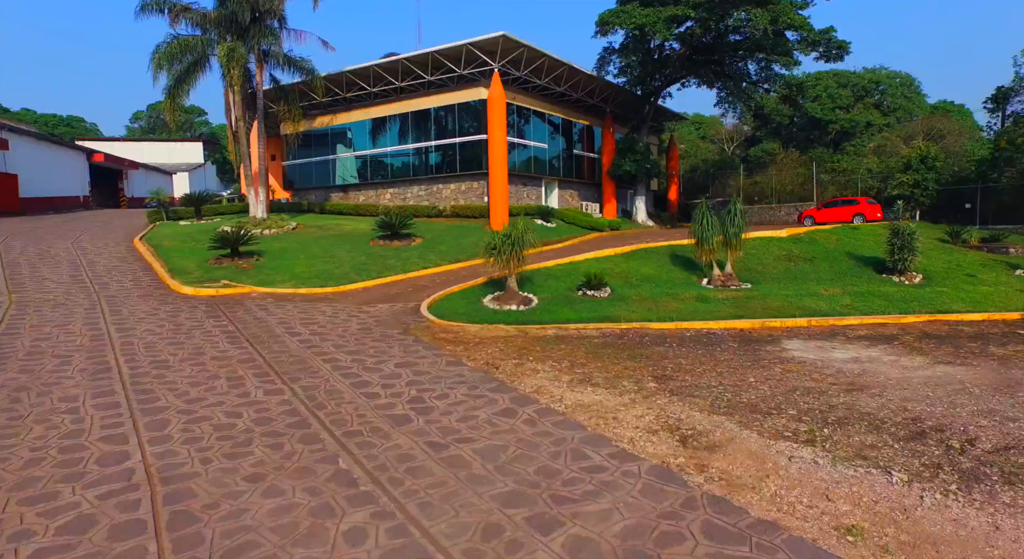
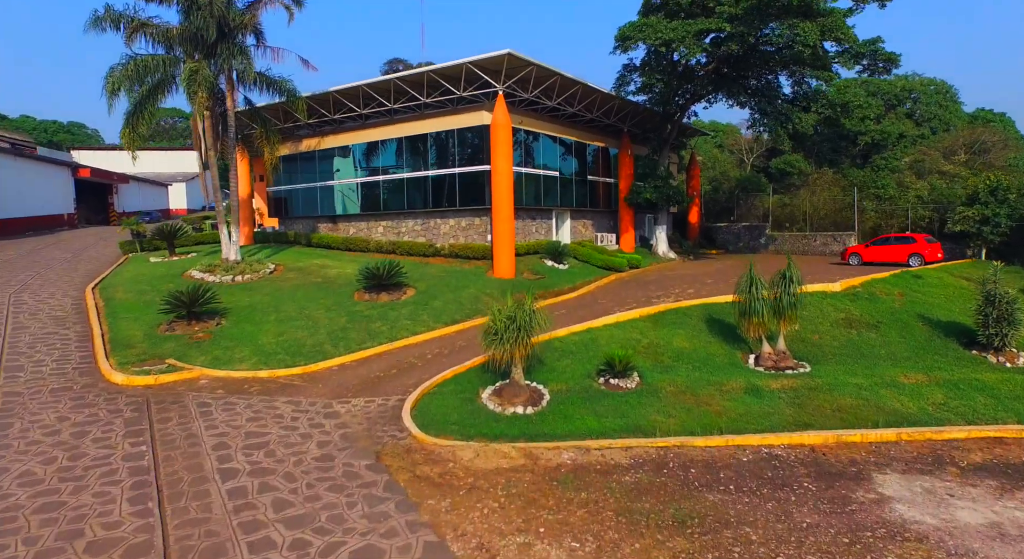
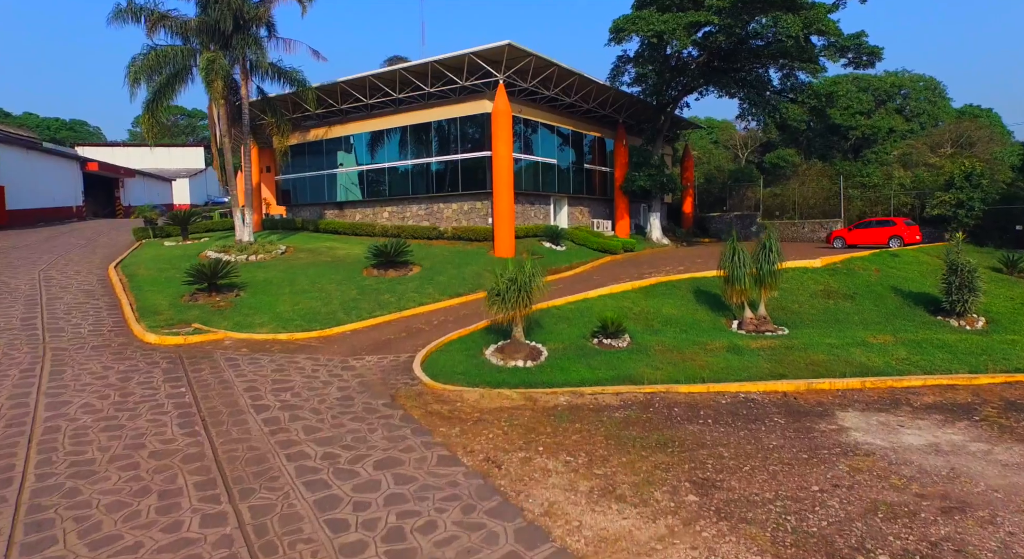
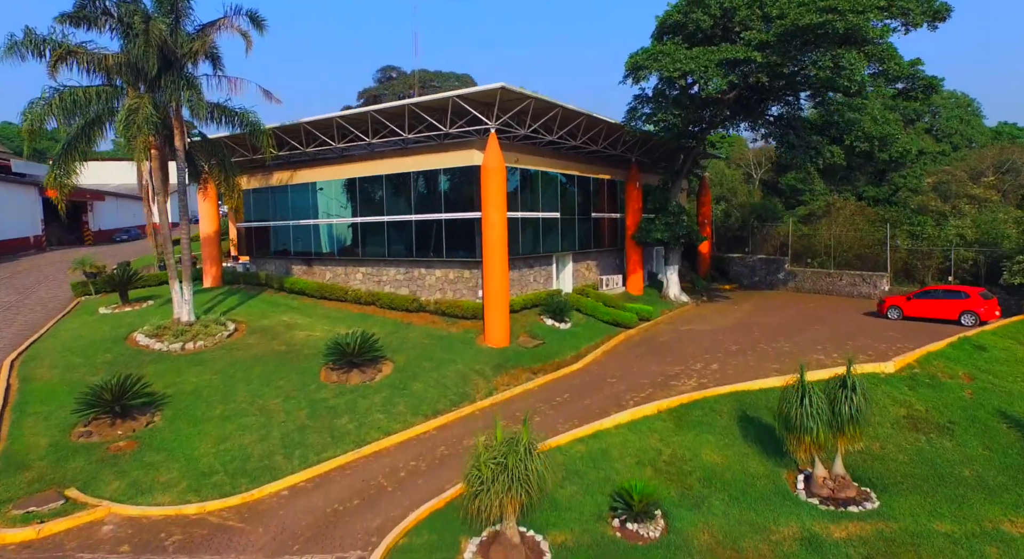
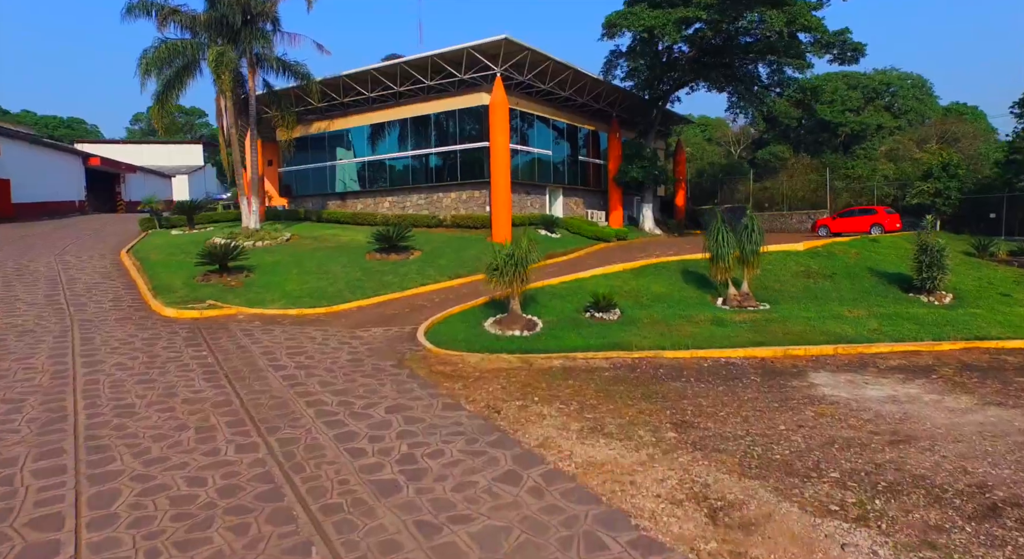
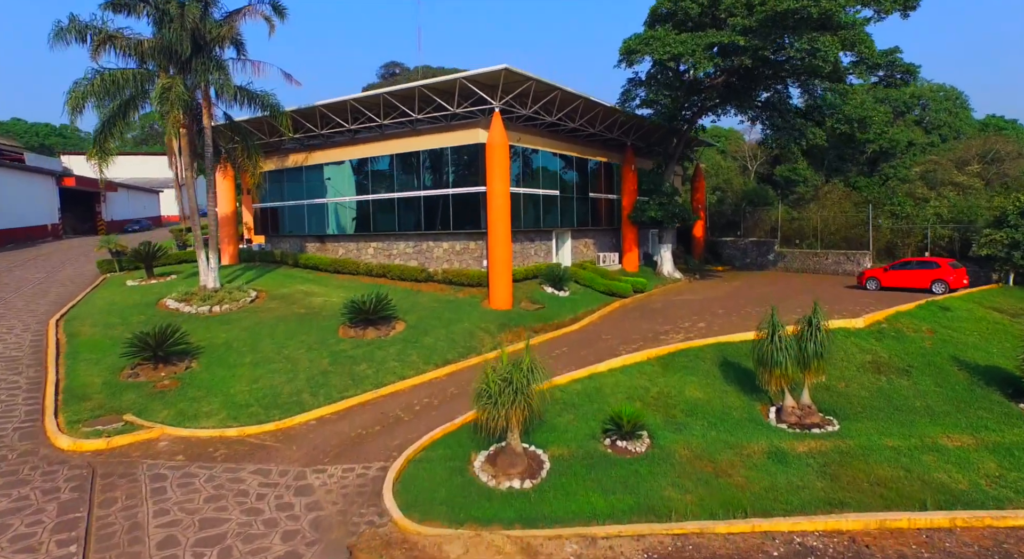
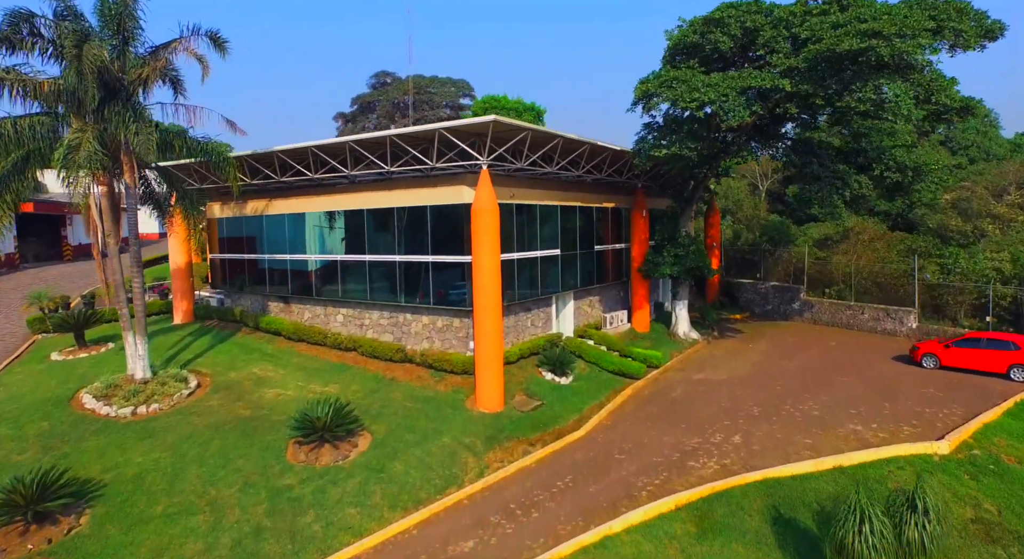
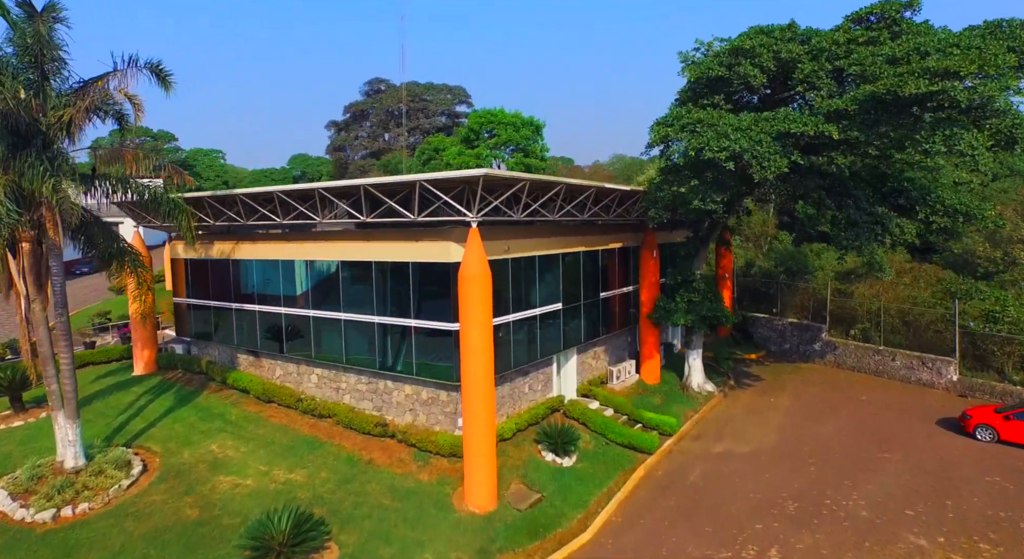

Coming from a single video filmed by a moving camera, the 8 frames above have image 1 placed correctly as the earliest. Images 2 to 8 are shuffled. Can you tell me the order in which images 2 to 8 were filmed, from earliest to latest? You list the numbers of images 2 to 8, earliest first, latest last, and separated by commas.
5, 3, 2, 6, 4, 7, 8
